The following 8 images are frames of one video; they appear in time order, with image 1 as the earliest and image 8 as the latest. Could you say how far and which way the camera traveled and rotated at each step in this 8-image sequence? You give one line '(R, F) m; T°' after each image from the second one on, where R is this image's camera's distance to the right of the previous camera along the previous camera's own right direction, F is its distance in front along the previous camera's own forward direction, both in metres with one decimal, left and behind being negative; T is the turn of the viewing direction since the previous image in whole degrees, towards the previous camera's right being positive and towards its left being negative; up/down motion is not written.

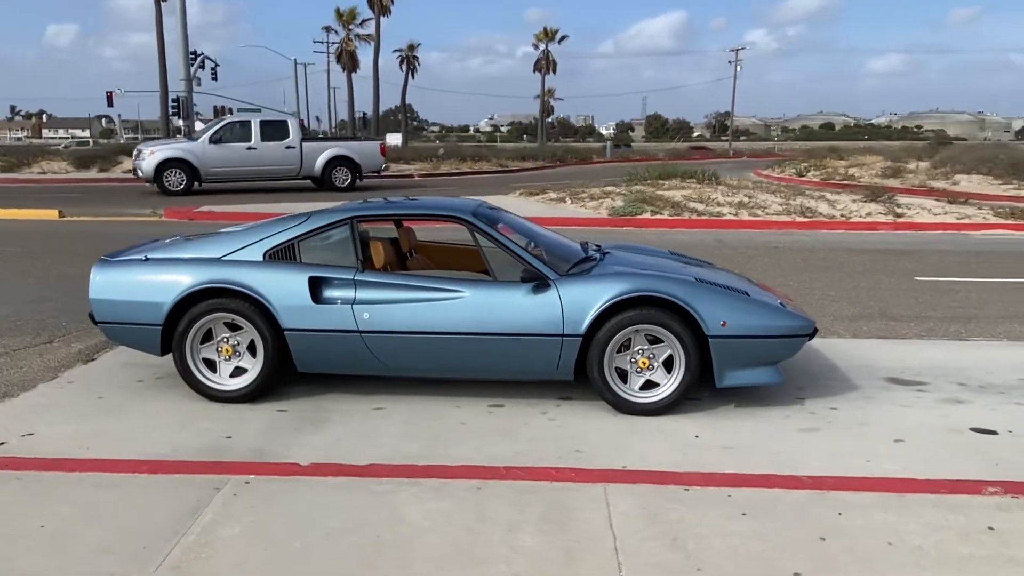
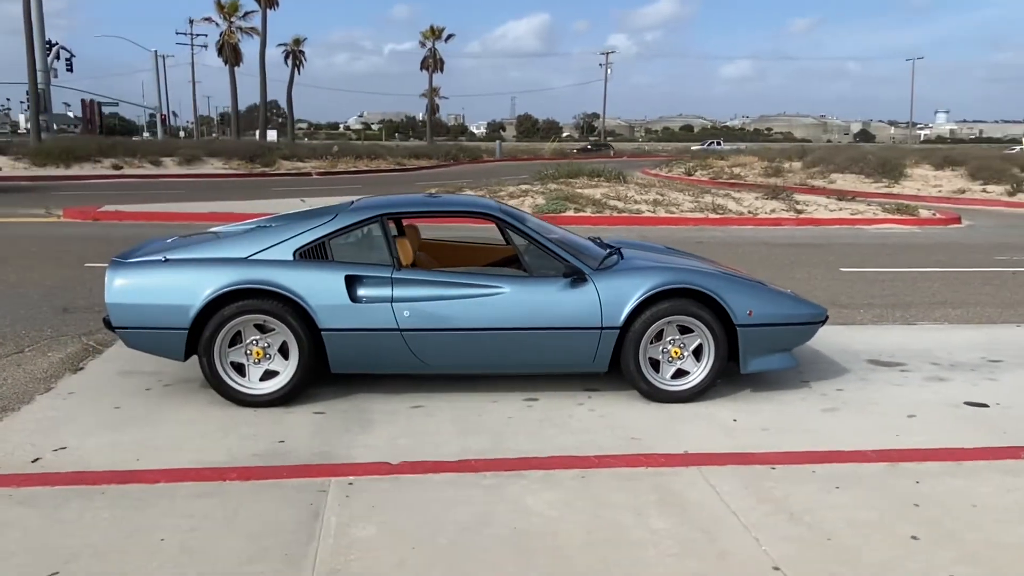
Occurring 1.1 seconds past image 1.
(-1.0, 0.0) m; +9°
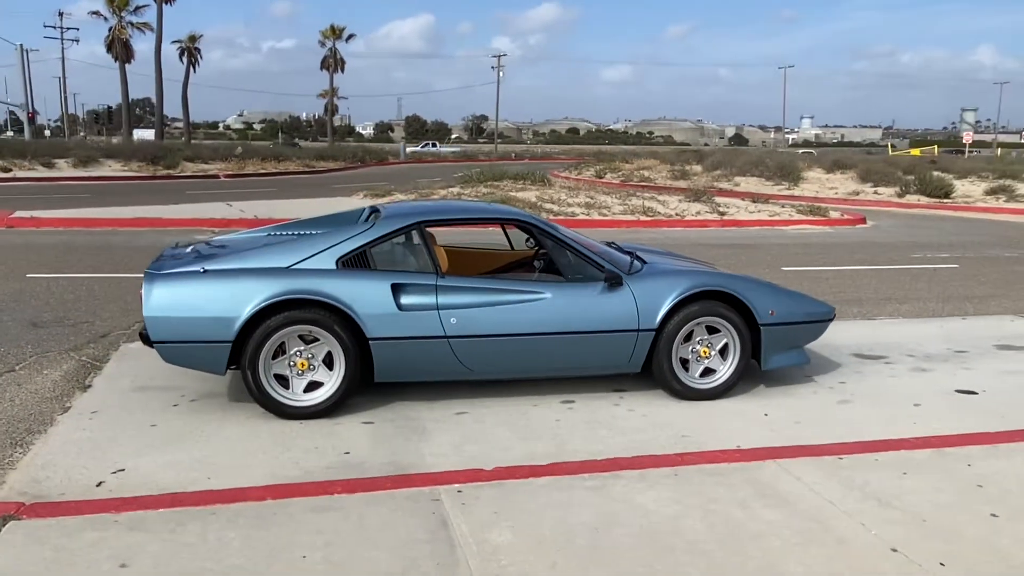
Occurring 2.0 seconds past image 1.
(-1.0, 0.0) m; +8°
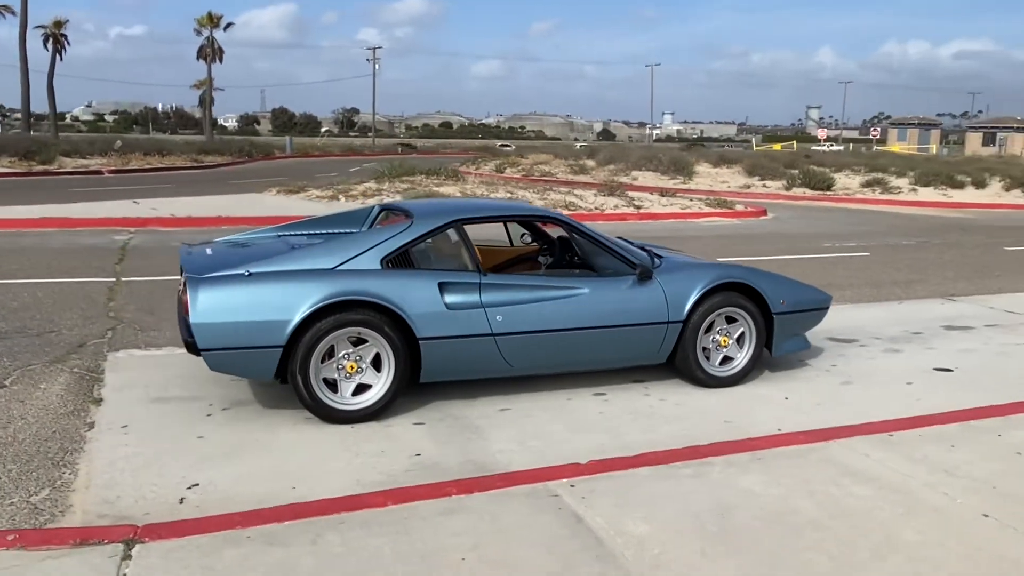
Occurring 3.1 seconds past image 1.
(-1.0, 0.0) m; +9°
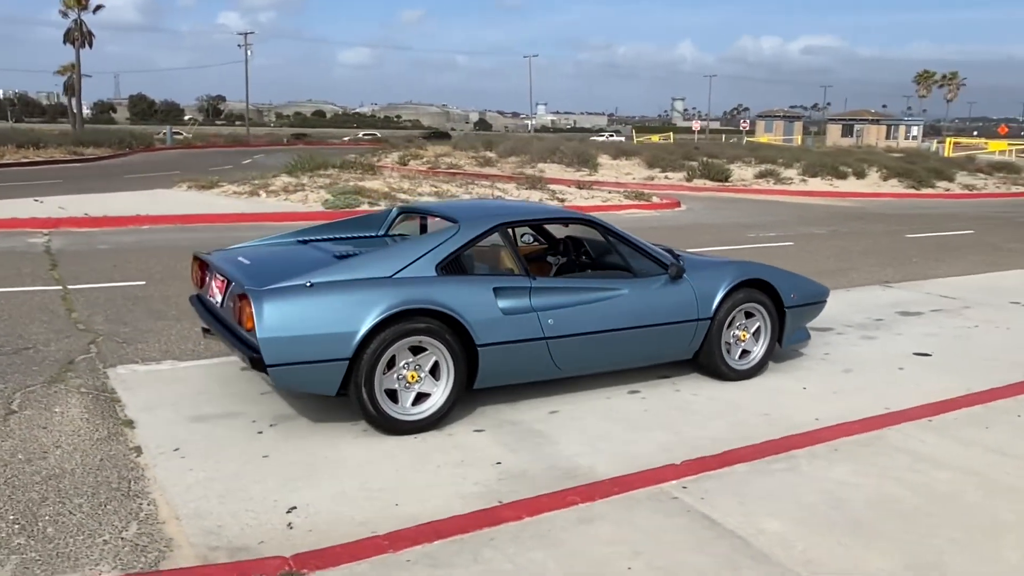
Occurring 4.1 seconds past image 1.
(-1.1, +0.1) m; +8°
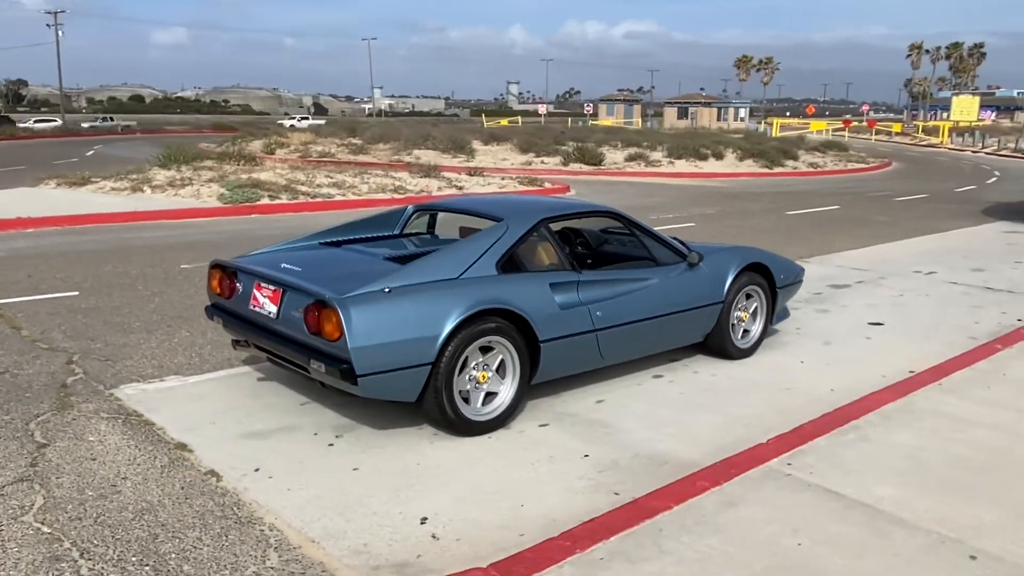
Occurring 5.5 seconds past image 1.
(-1.3, +0.1) m; +11°
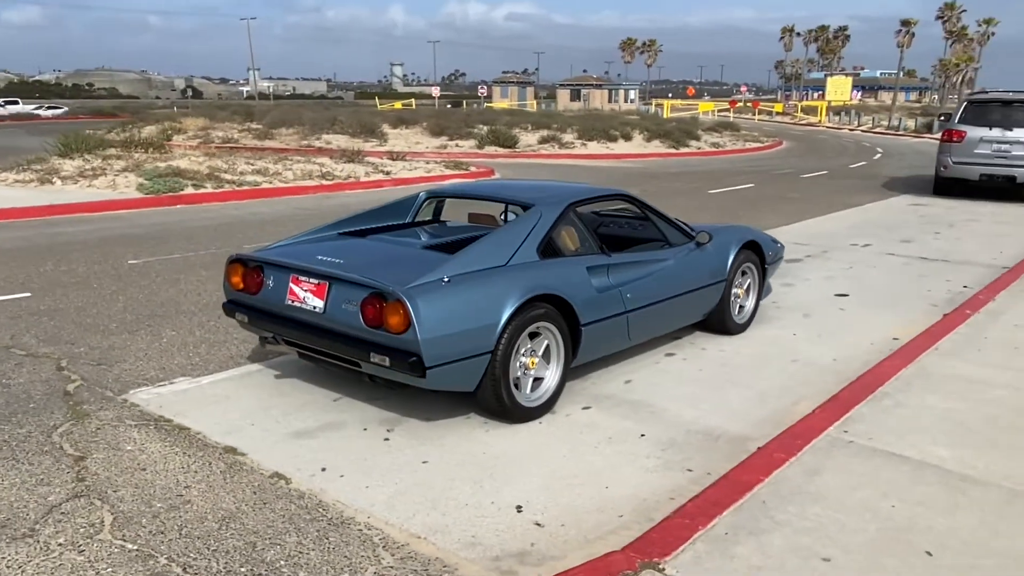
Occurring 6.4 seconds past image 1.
(-0.9, +0.1) m; +7°
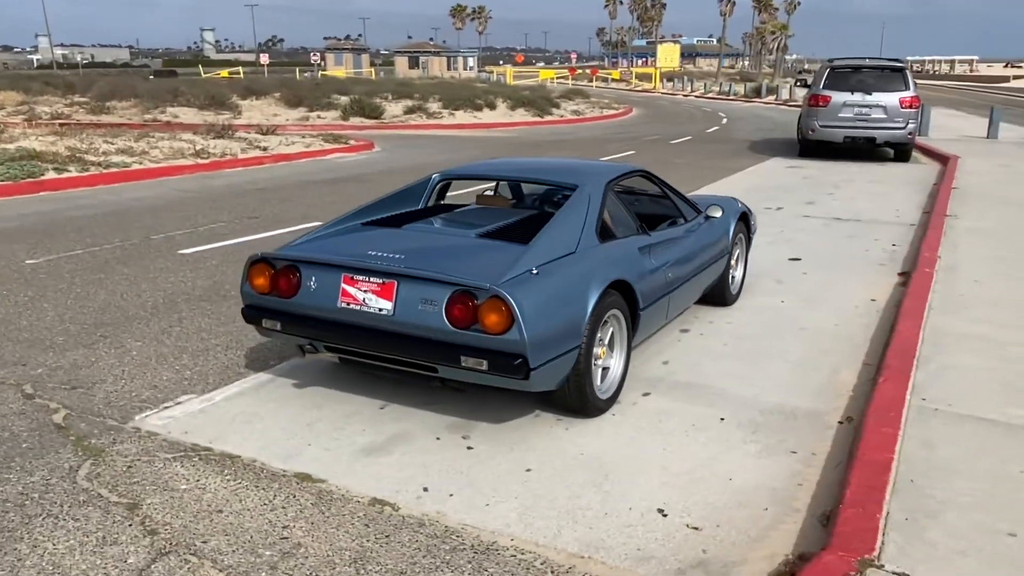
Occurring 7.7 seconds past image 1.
(-1.2, +0.4) m; +11°
